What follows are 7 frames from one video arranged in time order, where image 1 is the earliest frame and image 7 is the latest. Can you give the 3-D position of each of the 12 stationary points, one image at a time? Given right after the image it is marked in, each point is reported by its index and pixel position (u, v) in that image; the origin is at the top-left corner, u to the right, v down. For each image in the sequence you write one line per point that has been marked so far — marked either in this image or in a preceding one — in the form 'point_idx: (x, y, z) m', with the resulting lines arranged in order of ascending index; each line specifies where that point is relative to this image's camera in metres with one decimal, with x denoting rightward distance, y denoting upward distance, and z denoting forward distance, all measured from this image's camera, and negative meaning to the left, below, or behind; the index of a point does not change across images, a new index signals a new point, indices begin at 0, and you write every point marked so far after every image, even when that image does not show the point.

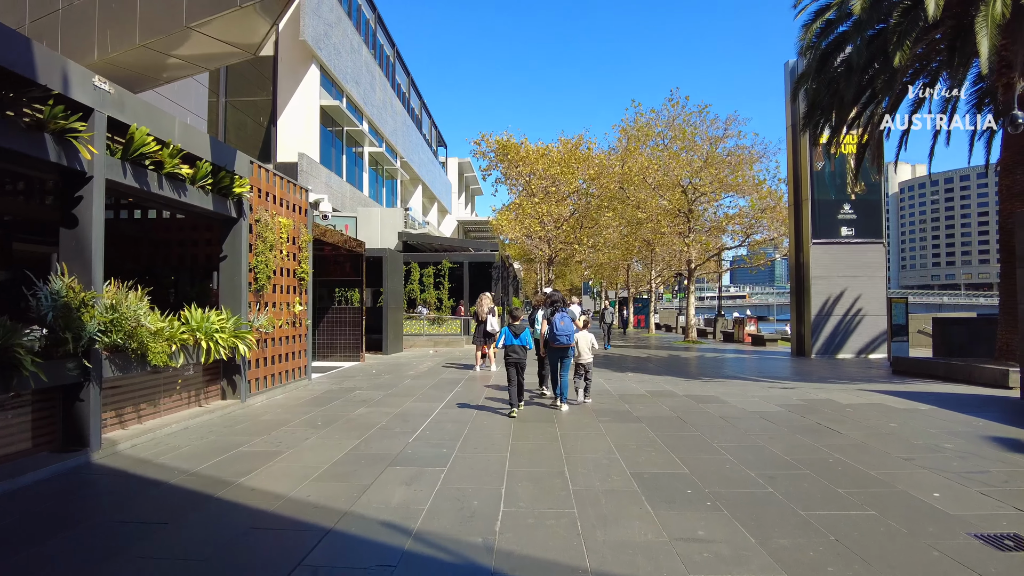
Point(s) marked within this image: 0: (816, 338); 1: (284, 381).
0: (+8.0, -1.3, +17.3) m
1: (-2.9, -1.2, +8.4) m
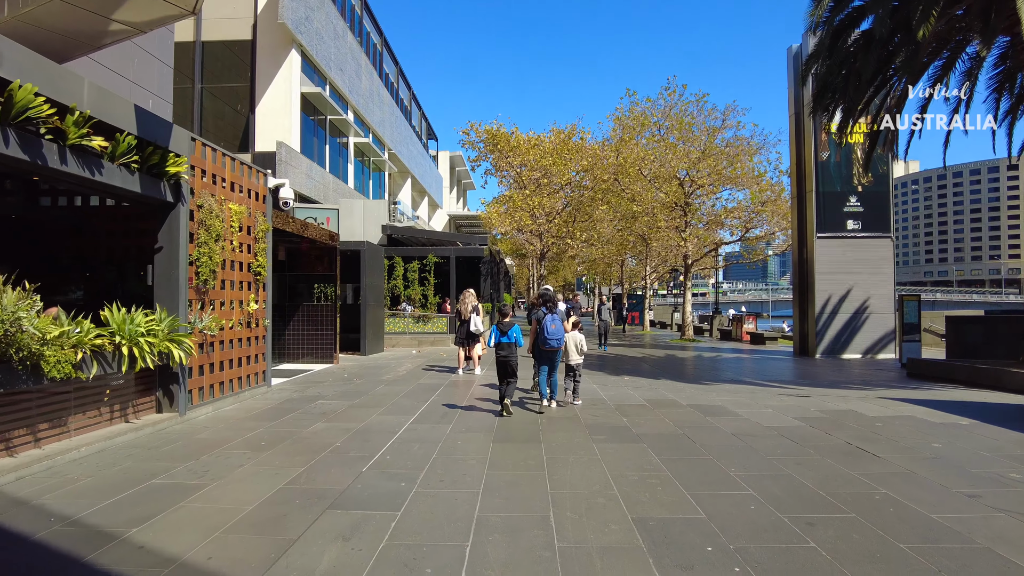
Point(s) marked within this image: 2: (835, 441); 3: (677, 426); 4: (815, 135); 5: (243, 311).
0: (+7.7, -1.3, +16.4) m
1: (-3.1, -1.1, +7.4) m
2: (+2.7, -1.3, +5.5) m
3: (+1.5, -1.3, +6.1) m
4: (+7.7, +3.9, +16.5) m
5: (-3.1, -0.3, +7.5) m
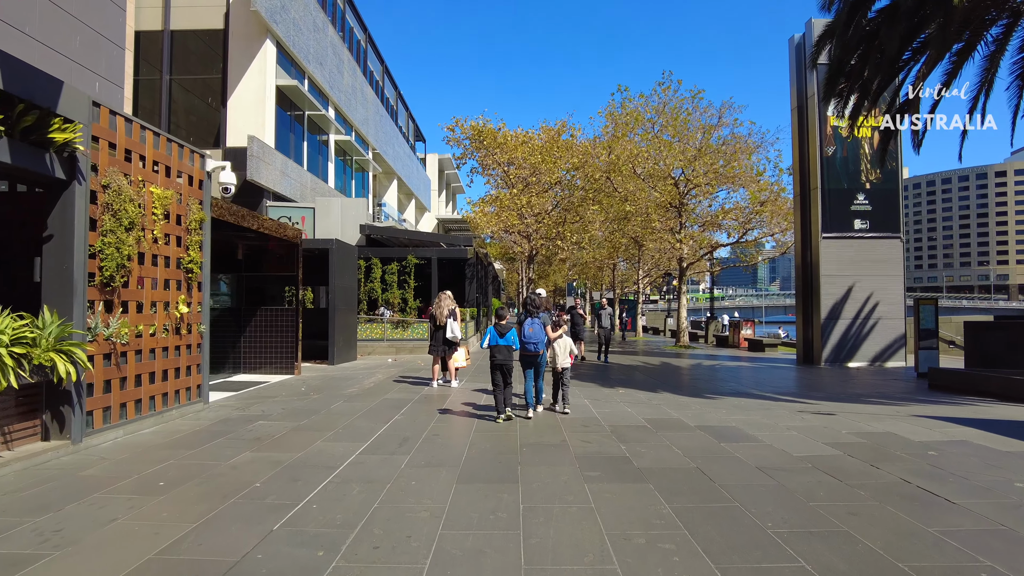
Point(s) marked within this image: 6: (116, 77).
0: (+7.4, -1.3, +15.4) m
1: (-3.4, -1.1, +6.2) m
2: (+2.5, -1.3, +4.3) m
3: (+1.3, -1.3, +4.9) m
4: (+7.3, +3.8, +15.5) m
5: (-3.3, -0.3, +6.3) m
6: (-7.4, +3.9, +12.2) m
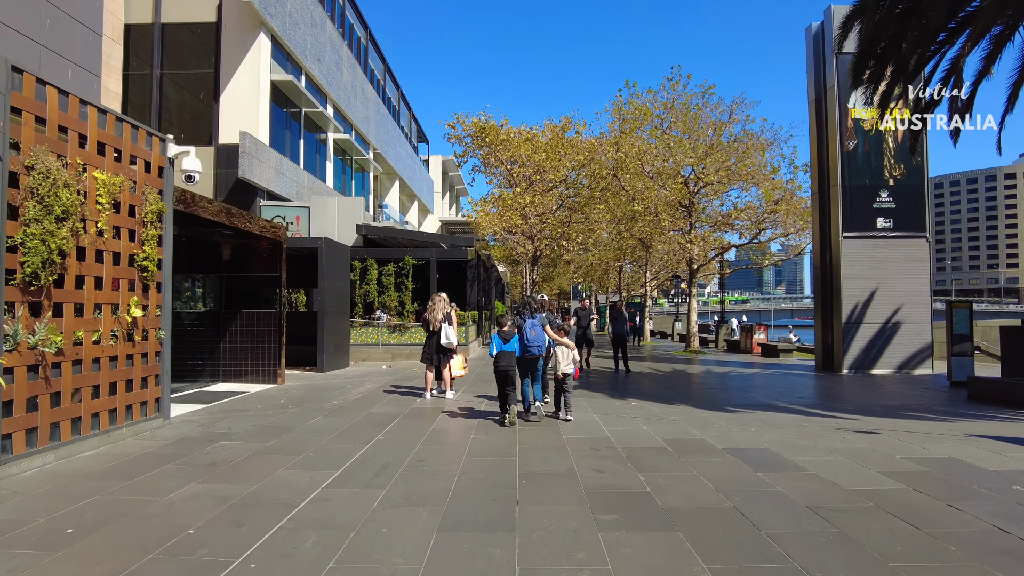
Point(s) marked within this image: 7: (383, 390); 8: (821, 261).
0: (+7.4, -1.4, +14.5) m
1: (-3.4, -1.1, +5.4) m
2: (+2.5, -1.3, +3.5) m
3: (+1.3, -1.3, +4.1) m
4: (+7.4, +3.7, +14.6) m
5: (-3.3, -0.3, +5.5) m
6: (-7.4, +3.9, +11.5) m
7: (-1.8, -1.4, +9.2) m
8: (+7.3, +0.6, +15.5) m
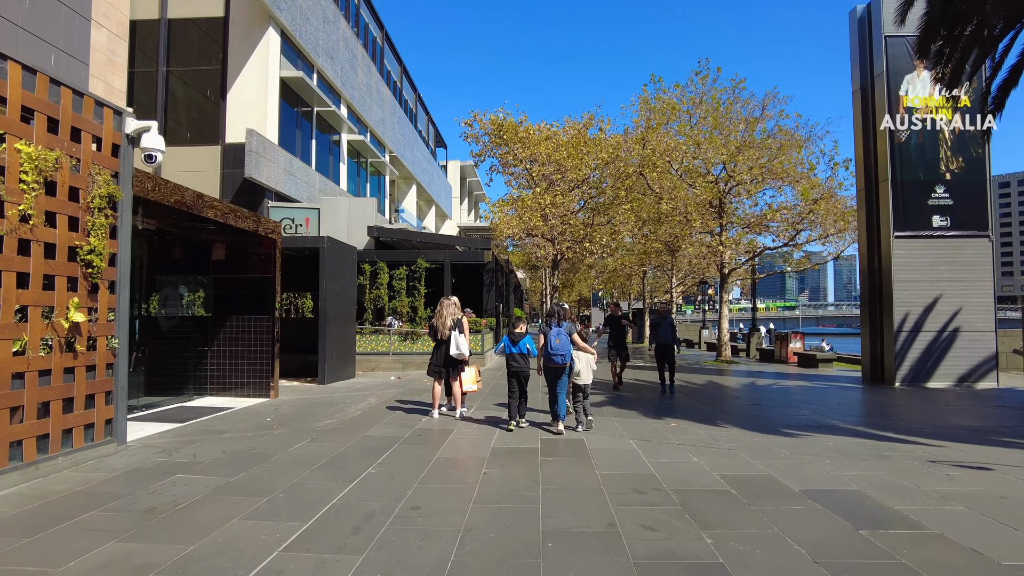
0: (+7.8, -1.5, +13.2) m
1: (-3.2, -1.1, +4.4) m
2: (+2.6, -1.2, +2.3) m
3: (+1.4, -1.3, +2.9) m
4: (+7.8, +3.6, +13.3) m
5: (-3.2, -0.3, +4.5) m
6: (-7.1, +3.9, +10.6) m
7: (-1.6, -1.5, +8.1) m
8: (+7.8, +0.5, +14.2) m
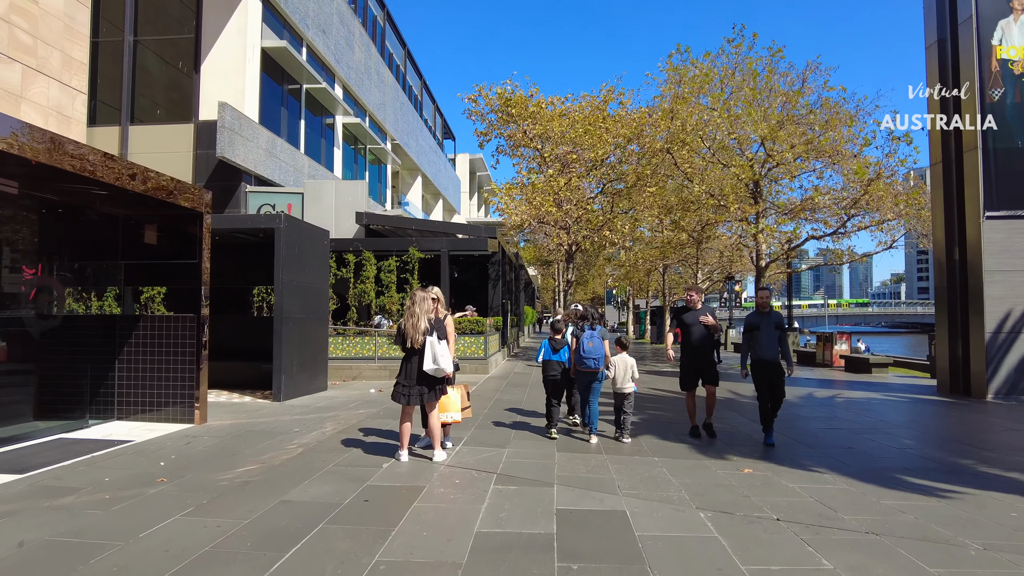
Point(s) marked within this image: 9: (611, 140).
0: (+8.0, -1.4, +10.8) m
1: (-3.3, -1.0, +2.2) m
2: (+2.5, -1.1, 0.0) m
3: (+1.3, -1.2, +0.7) m
4: (+7.9, +3.8, +10.9) m
5: (-3.2, -0.2, +2.4) m
6: (-7.0, +4.0, +8.5) m
7: (-1.6, -1.4, +5.9) m
8: (+7.9, +0.7, +11.8) m
9: (+2.7, +4.0, +17.7) m
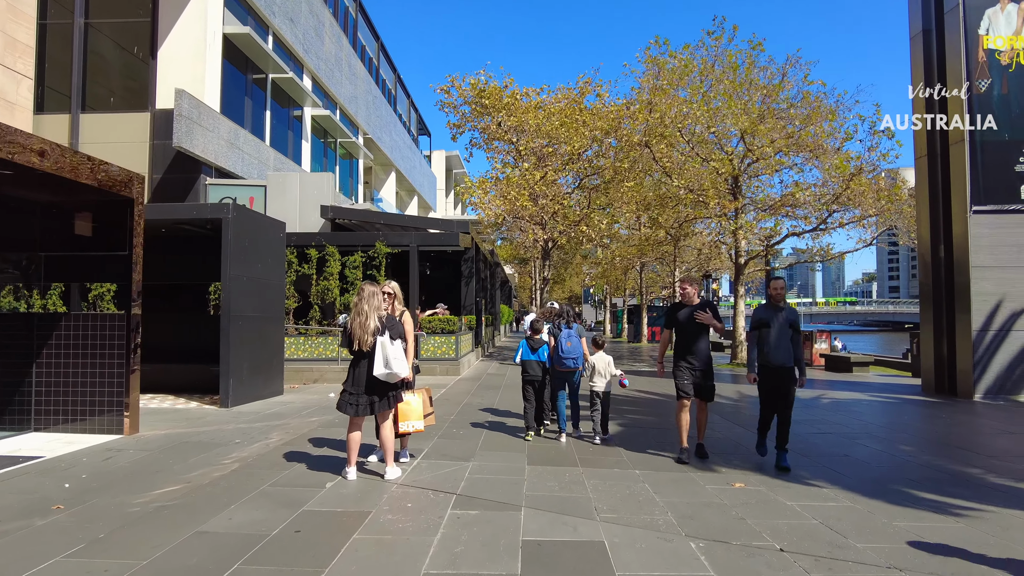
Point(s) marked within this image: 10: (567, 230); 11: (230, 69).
0: (+7.5, -1.3, +10.5) m
1: (-3.4, -1.0, +1.5) m
2: (+2.4, -1.1, -0.5) m
3: (+1.2, -1.1, +0.1) m
4: (+7.5, +3.8, +10.6) m
5: (-3.4, -0.1, +1.6) m
6: (-7.4, +4.0, +7.7) m
7: (-1.8, -1.3, +5.3) m
8: (+7.4, +0.7, +11.4) m
9: (+2.0, +4.1, +17.2) m
10: (+1.6, +1.7, +18.4) m
11: (-7.6, +5.9, +17.5) m
